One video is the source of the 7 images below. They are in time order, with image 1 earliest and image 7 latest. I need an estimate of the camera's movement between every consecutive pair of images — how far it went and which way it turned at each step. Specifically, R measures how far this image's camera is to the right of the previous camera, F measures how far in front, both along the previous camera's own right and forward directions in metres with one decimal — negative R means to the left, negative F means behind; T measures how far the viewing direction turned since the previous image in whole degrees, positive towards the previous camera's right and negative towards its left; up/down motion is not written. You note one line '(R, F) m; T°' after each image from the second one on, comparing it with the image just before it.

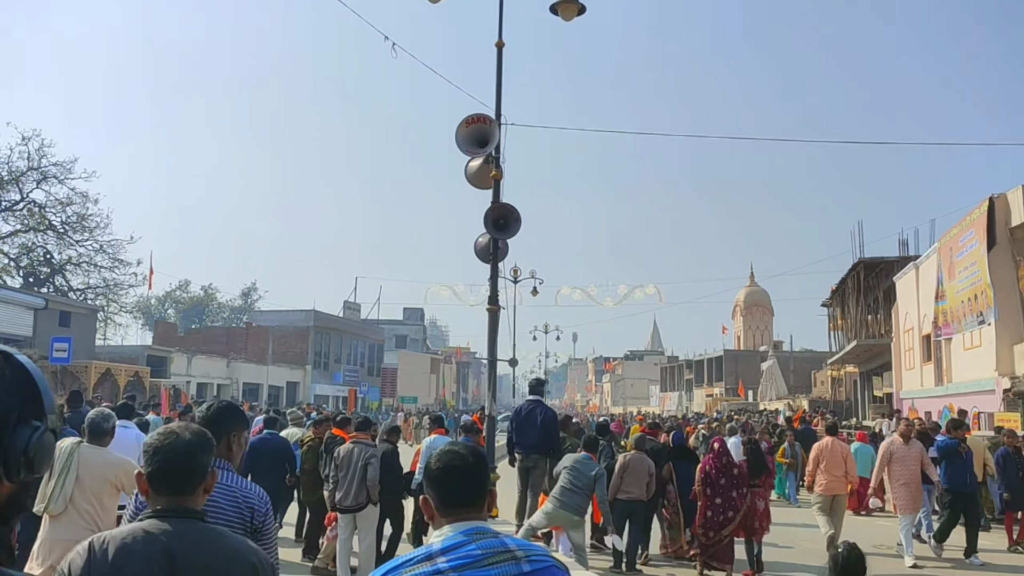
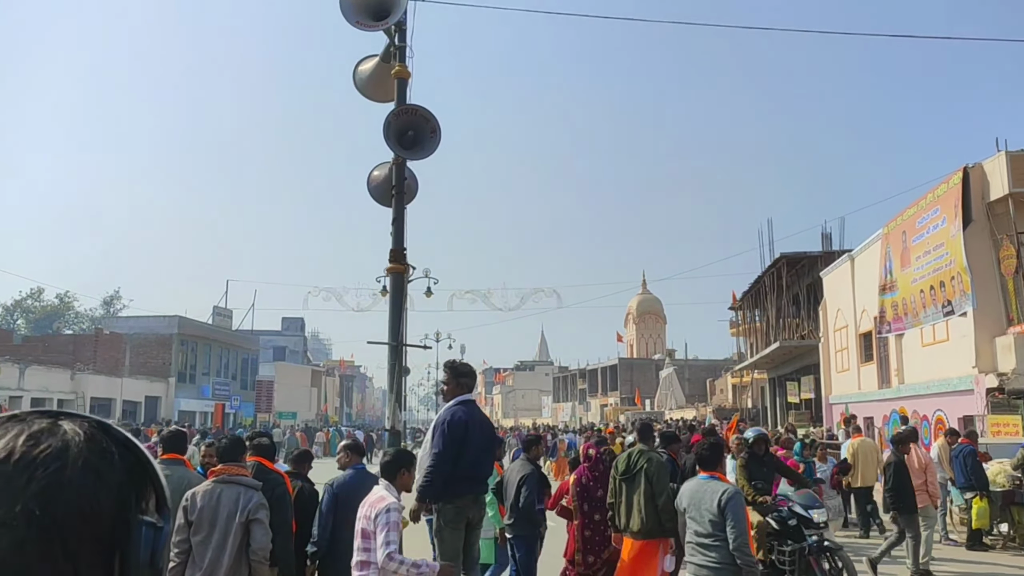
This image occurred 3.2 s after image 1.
(-0.2, +3.6) m; +7°
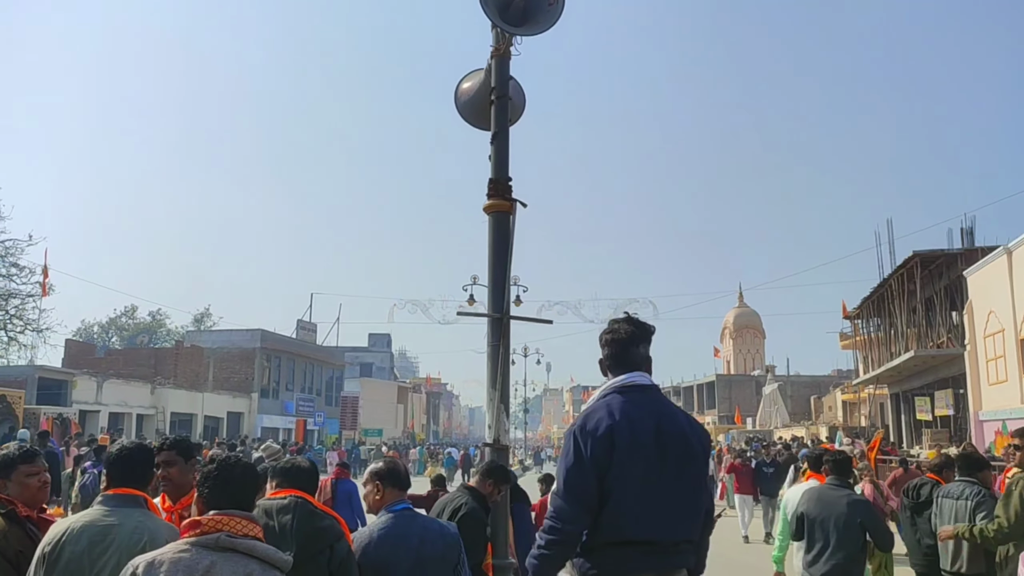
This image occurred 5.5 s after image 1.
(-0.4, +2.4) m; -5°
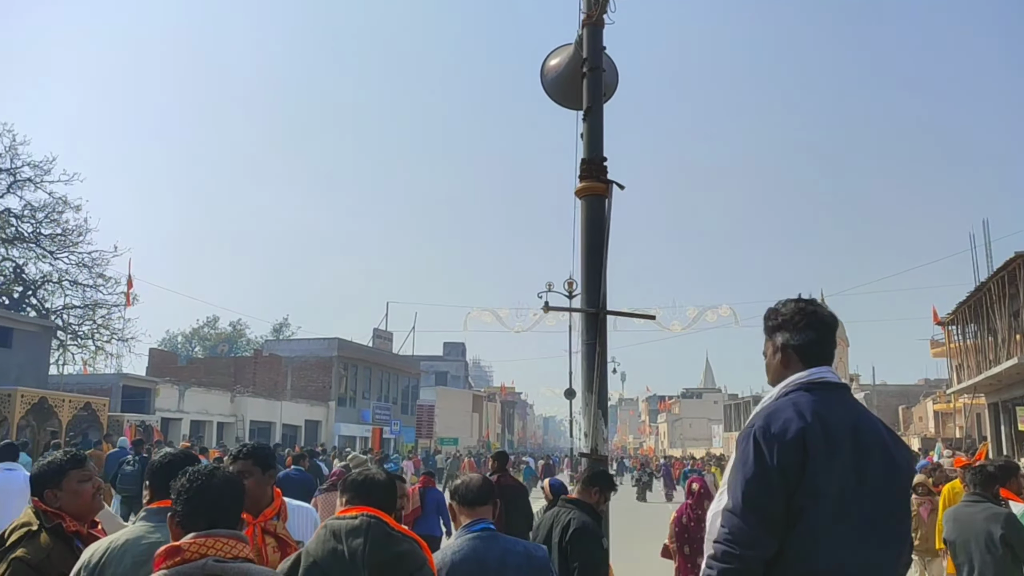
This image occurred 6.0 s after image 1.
(-0.1, +0.5) m; -4°
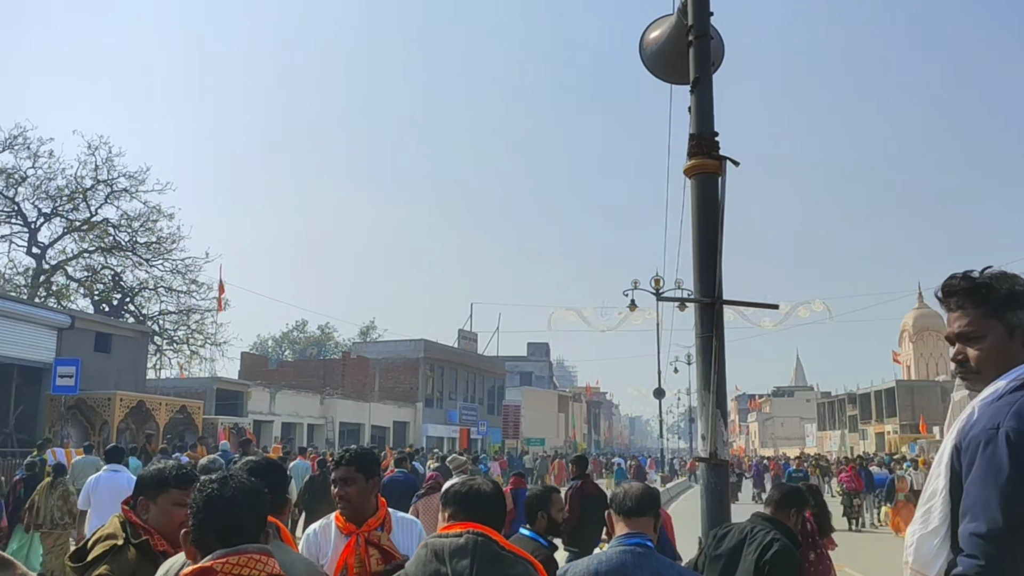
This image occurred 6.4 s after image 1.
(-0.1, +0.4) m; -5°
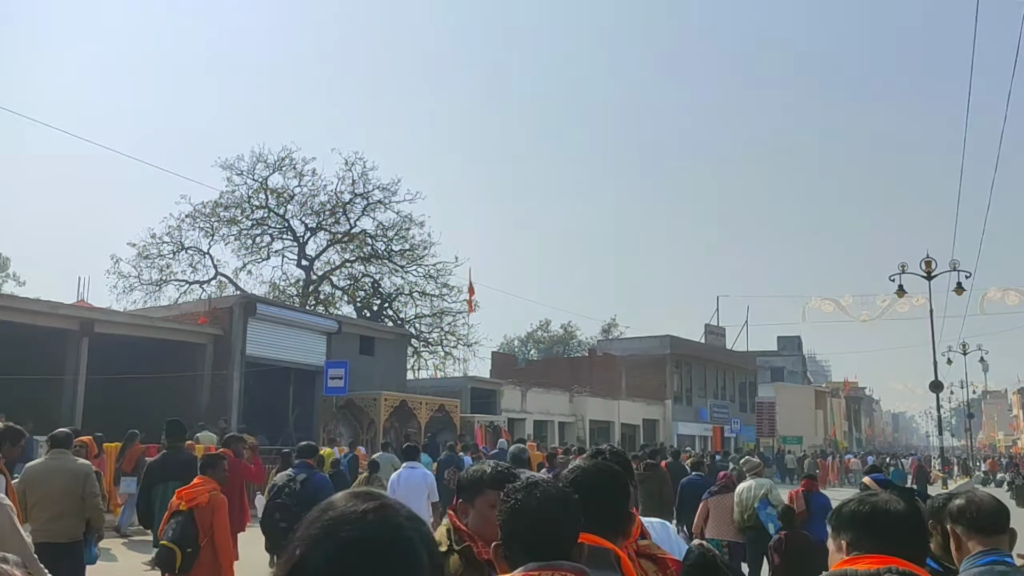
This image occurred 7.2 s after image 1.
(-0.3, +0.5) m; -15°
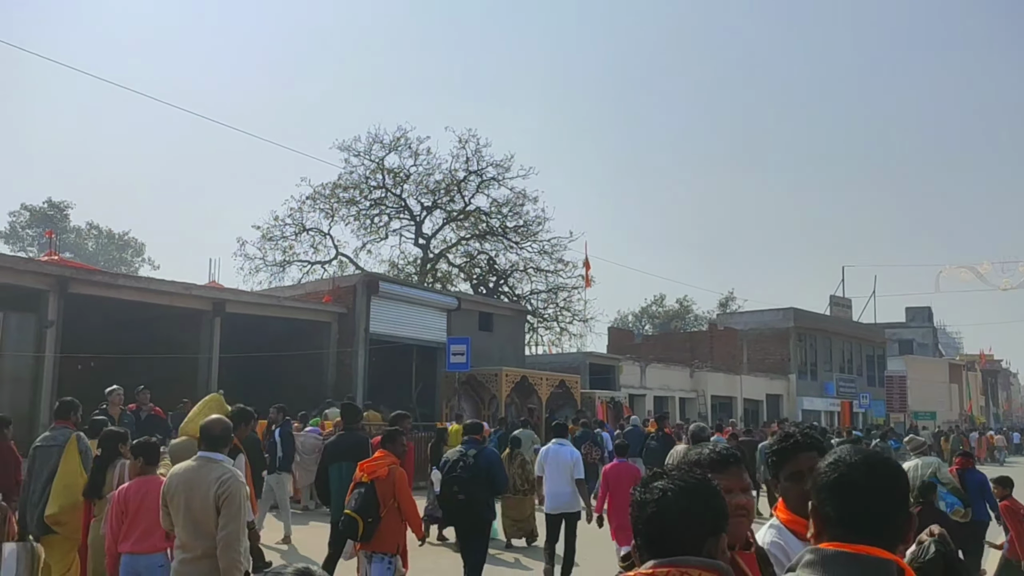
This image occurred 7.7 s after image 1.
(-0.2, +0.2) m; -7°
